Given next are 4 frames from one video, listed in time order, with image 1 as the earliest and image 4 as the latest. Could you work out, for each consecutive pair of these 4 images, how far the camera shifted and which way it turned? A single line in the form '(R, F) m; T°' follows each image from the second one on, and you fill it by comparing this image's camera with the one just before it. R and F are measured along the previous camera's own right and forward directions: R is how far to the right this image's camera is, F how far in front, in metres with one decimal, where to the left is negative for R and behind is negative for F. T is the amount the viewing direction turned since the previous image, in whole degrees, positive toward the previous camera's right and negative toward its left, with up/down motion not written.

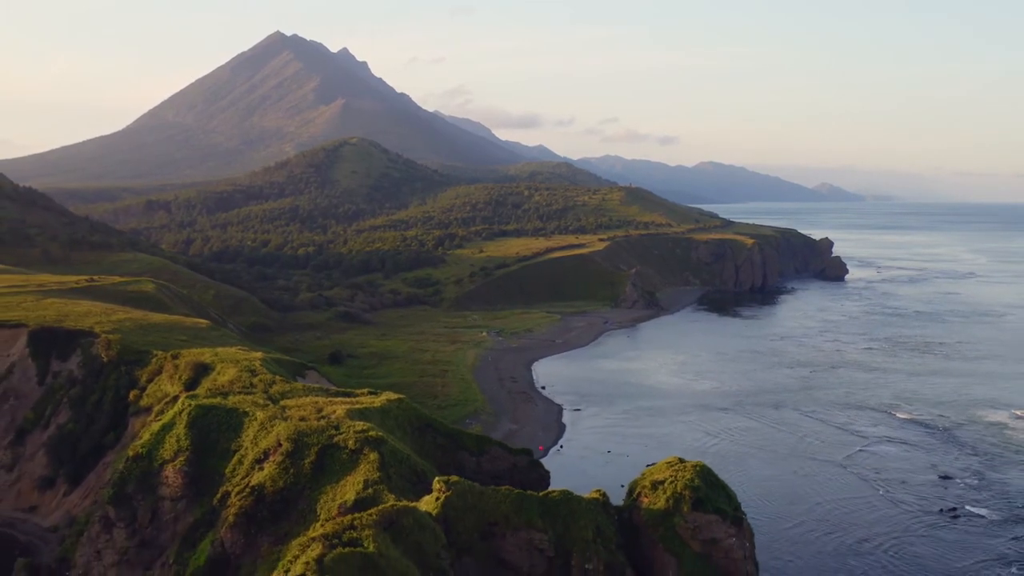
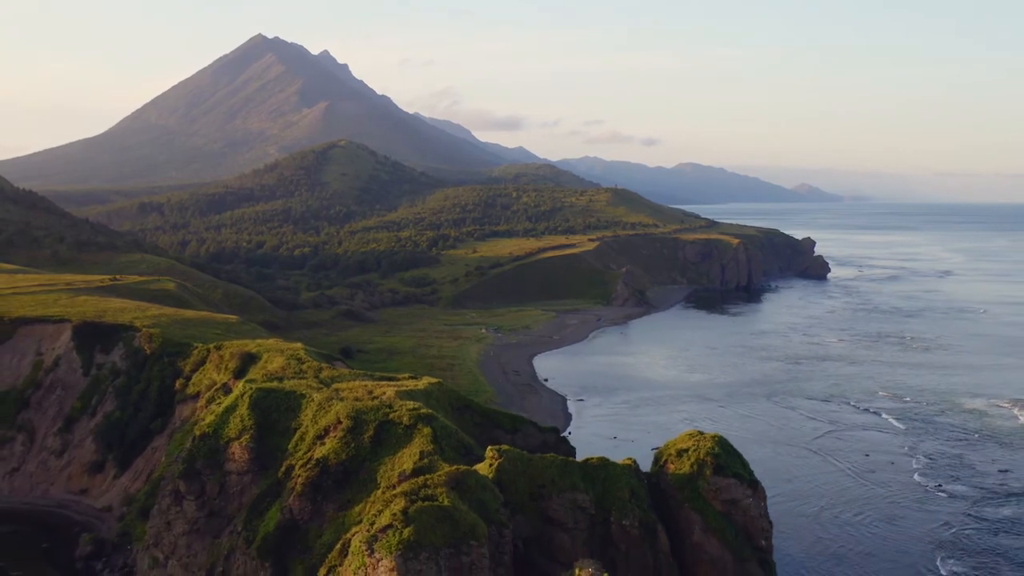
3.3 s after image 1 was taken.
(-2.0, -2.9) m; +1°
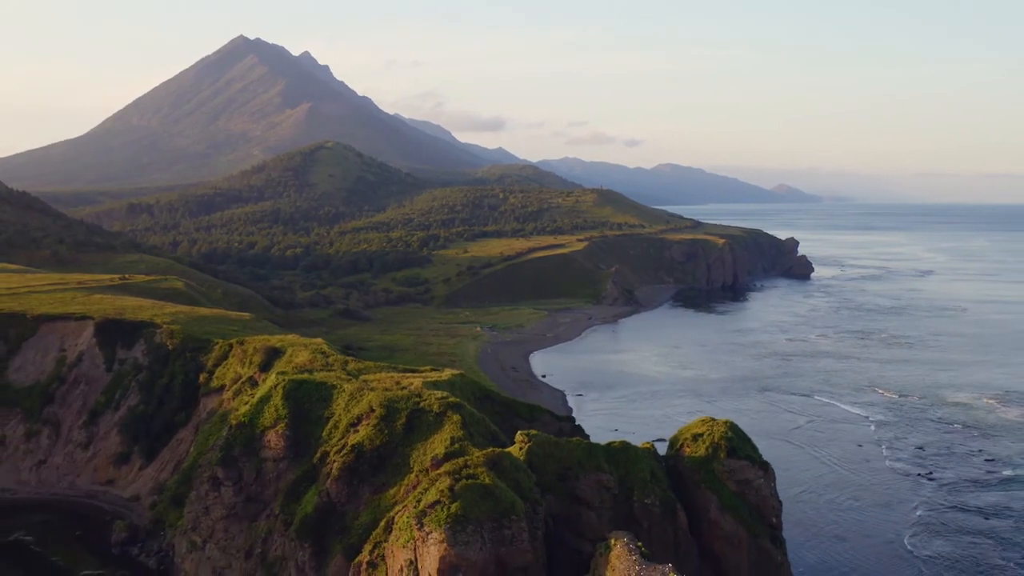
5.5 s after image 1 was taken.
(-1.6, -1.7) m; +1°
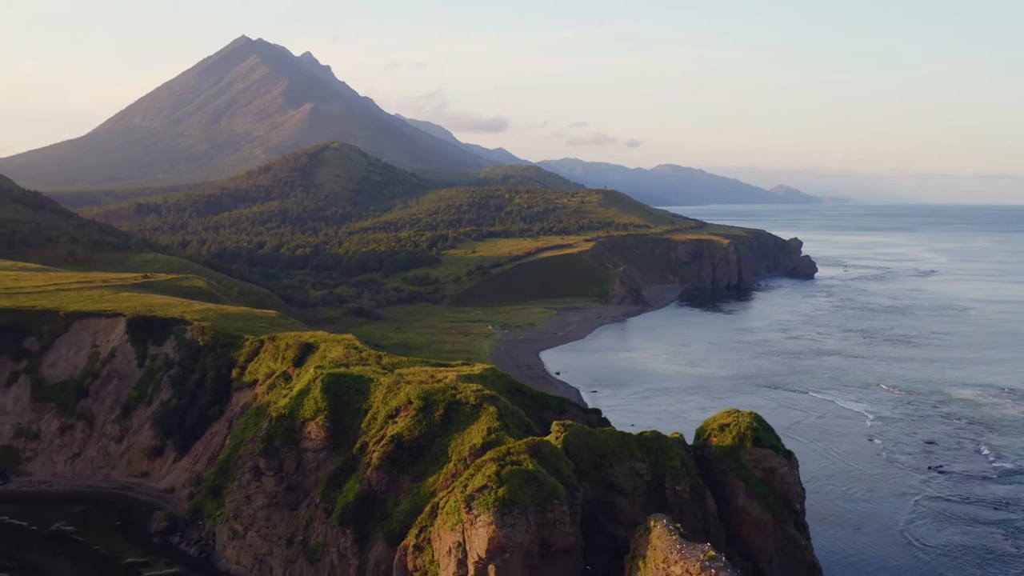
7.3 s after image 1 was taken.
(-1.3, -1.0) m; 0°
